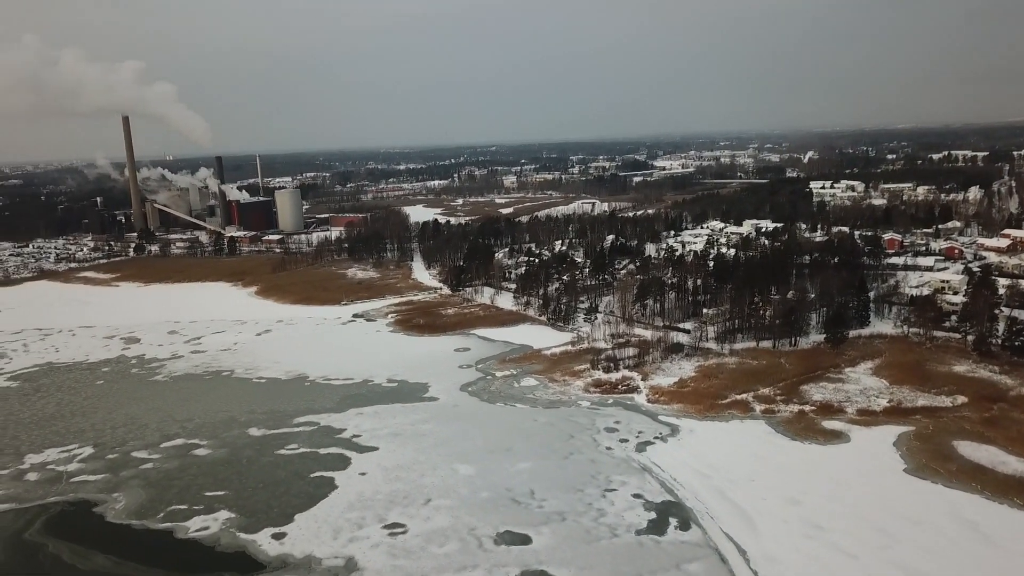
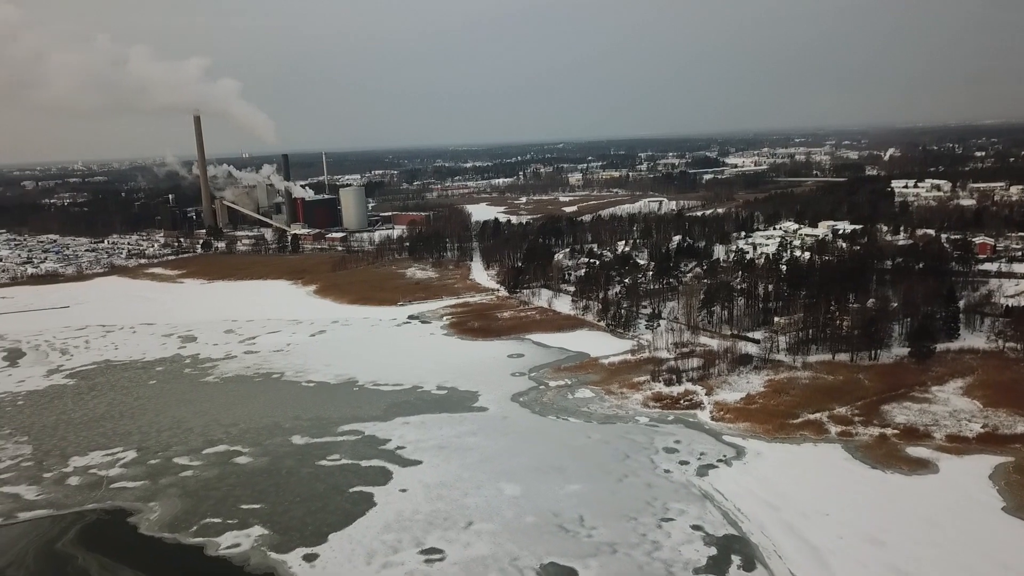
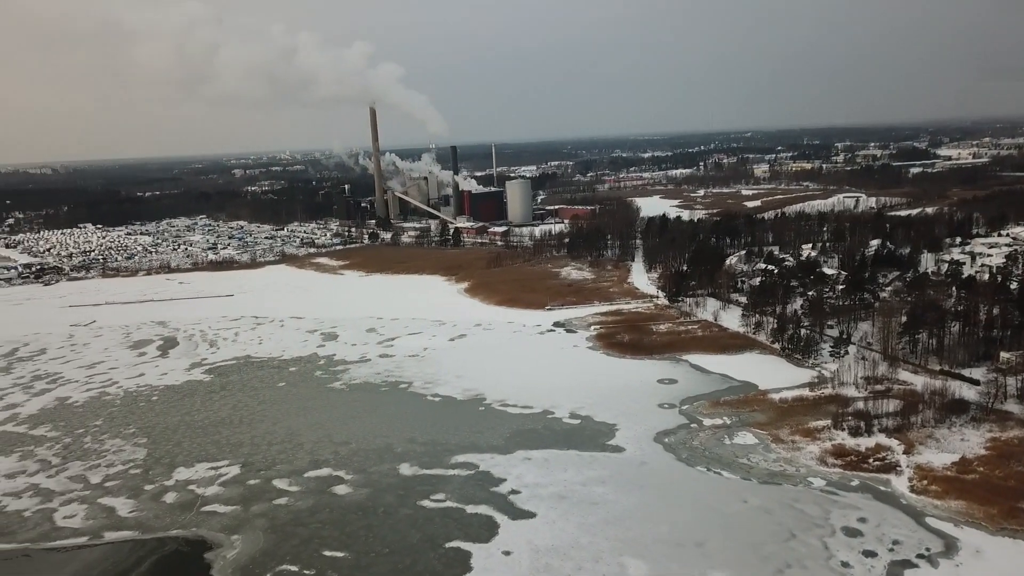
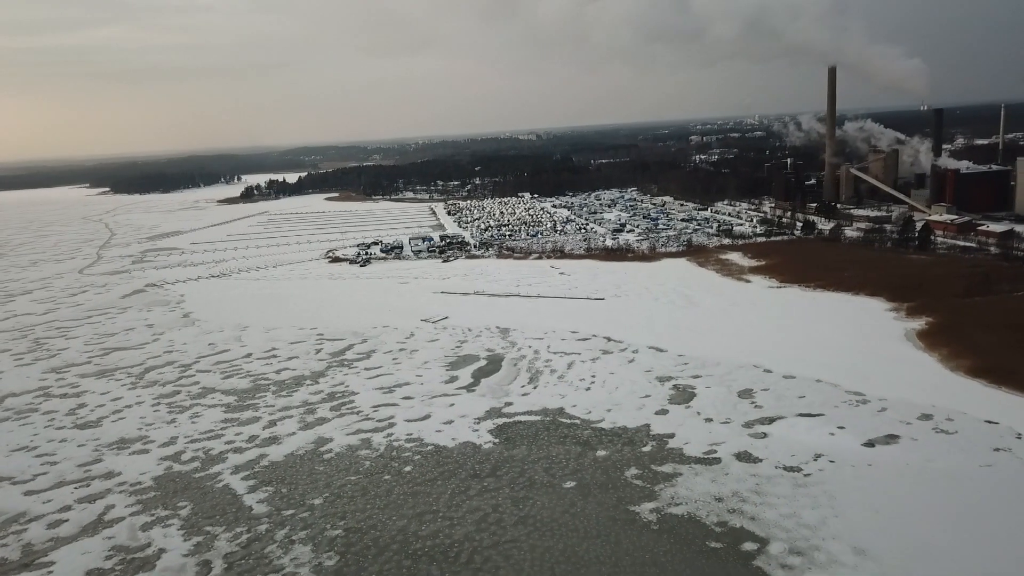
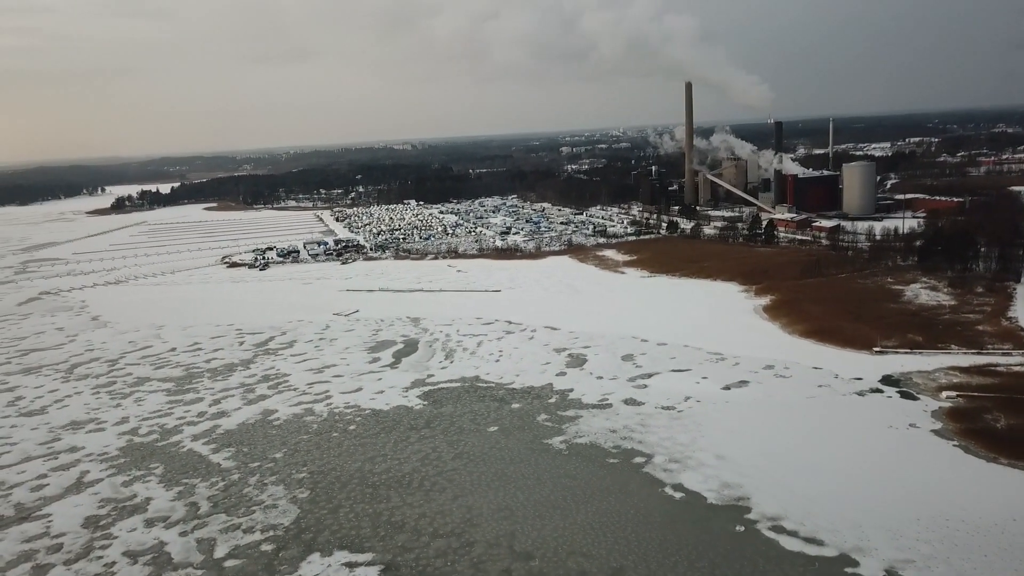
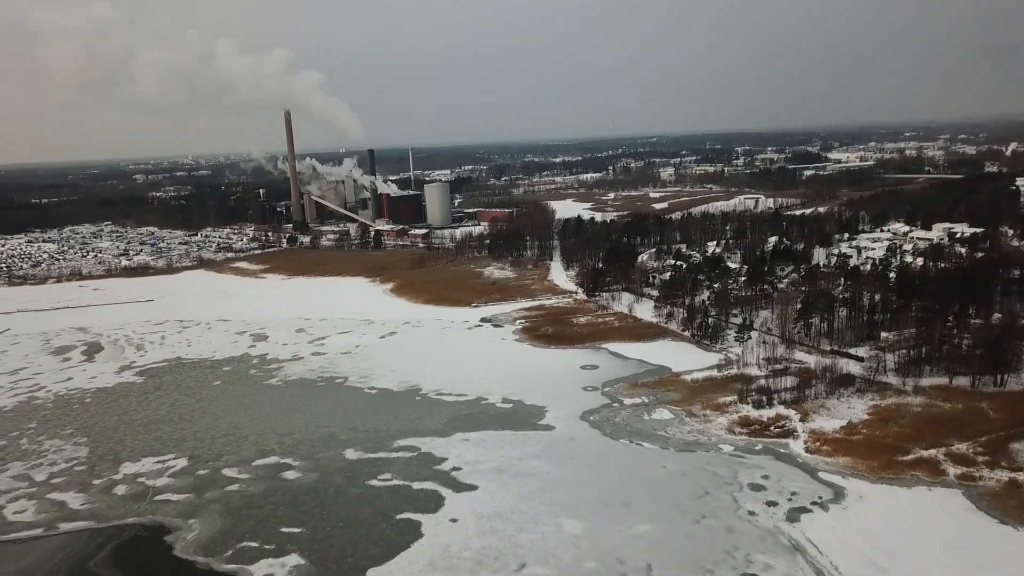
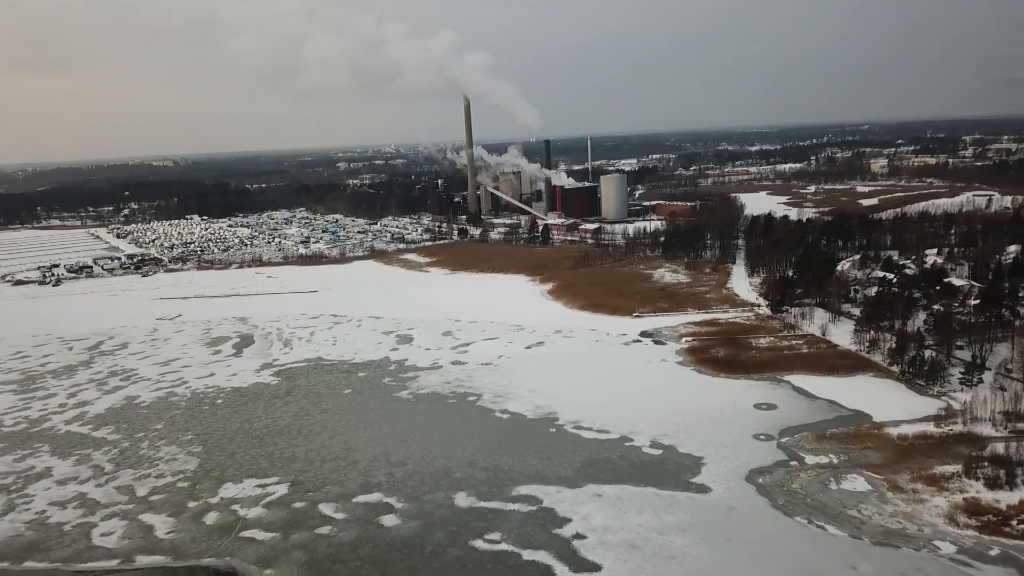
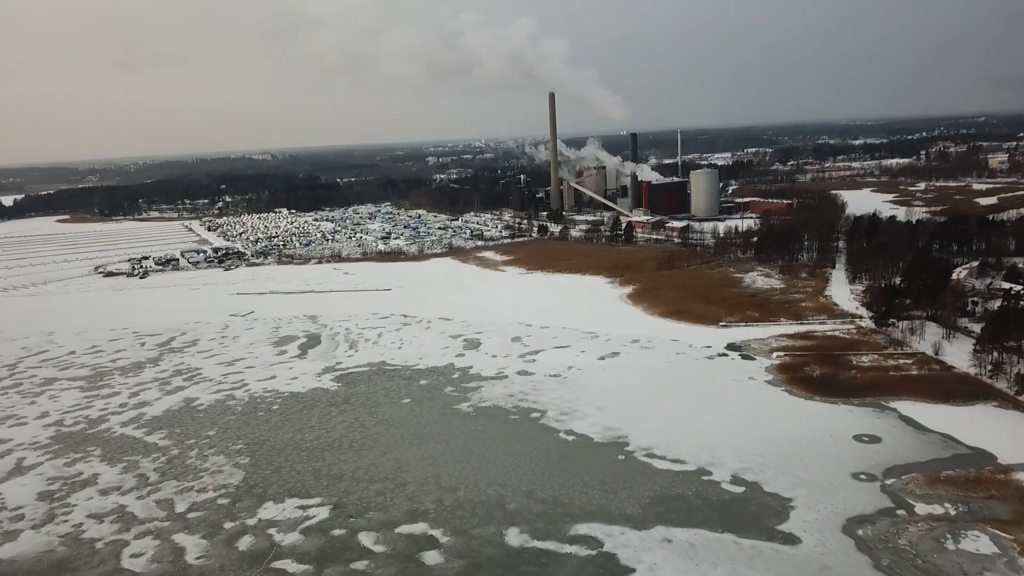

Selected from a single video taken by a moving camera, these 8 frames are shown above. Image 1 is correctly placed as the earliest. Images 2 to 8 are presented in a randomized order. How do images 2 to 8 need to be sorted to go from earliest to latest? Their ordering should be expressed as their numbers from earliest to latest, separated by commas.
2, 6, 3, 7, 8, 5, 4
